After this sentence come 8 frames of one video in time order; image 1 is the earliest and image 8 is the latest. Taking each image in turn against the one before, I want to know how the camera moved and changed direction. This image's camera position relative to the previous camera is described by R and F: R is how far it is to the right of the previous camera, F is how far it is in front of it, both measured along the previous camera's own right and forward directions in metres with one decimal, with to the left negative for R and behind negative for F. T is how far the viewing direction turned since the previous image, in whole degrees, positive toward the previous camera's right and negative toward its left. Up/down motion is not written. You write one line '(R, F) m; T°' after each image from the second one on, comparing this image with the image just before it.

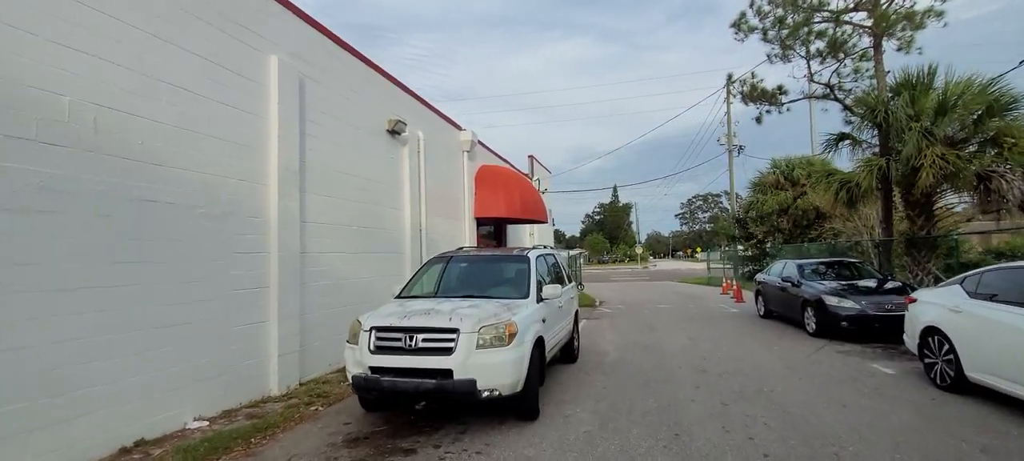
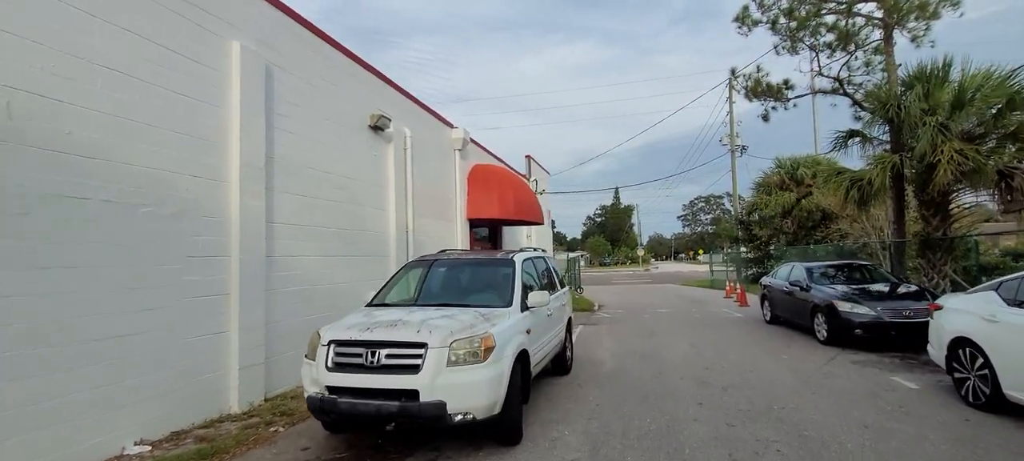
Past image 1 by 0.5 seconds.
(+0.2, +0.7) m; 0°
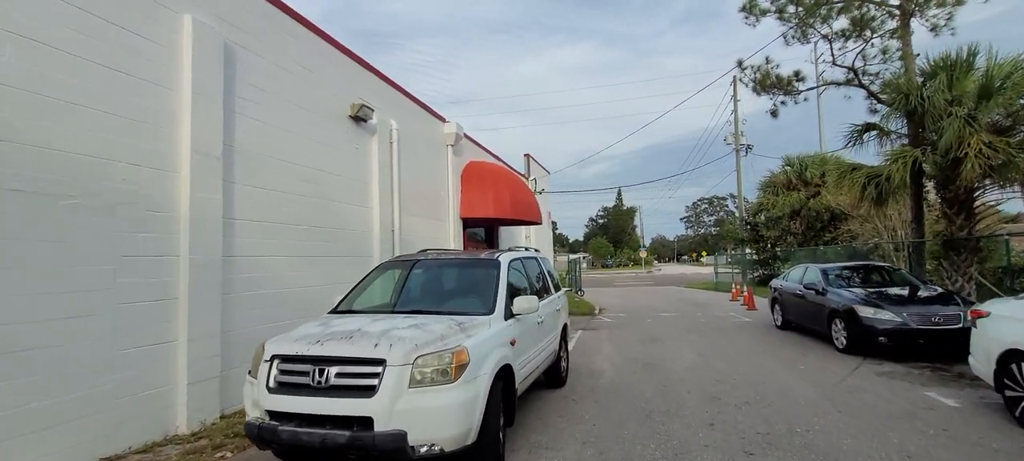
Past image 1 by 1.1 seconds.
(+0.2, +0.8) m; 0°
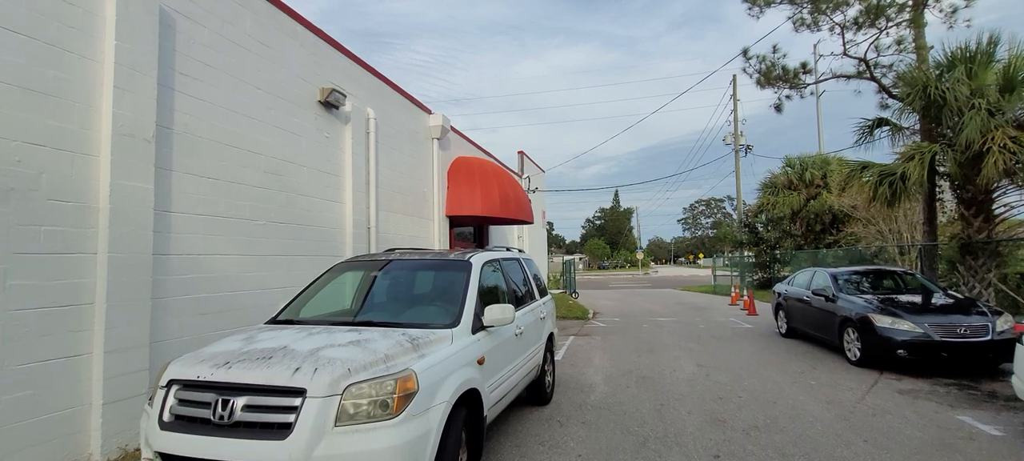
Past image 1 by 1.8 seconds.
(+0.2, +0.8) m; 0°
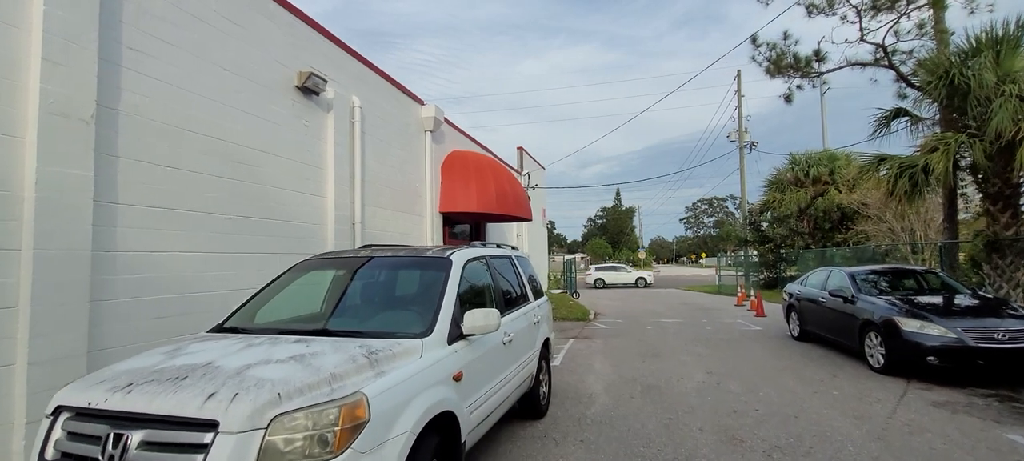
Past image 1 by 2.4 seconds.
(+0.1, +0.7) m; 0°
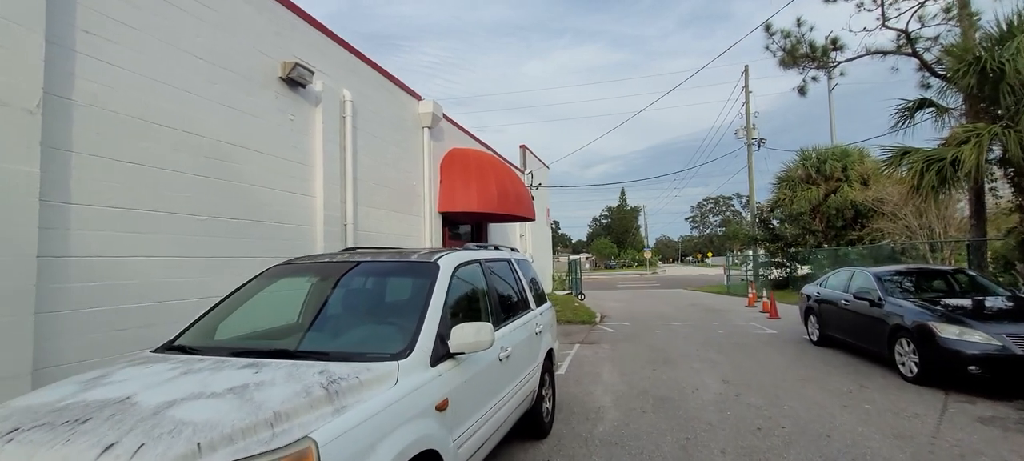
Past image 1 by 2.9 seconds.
(+0.1, +0.6) m; -1°
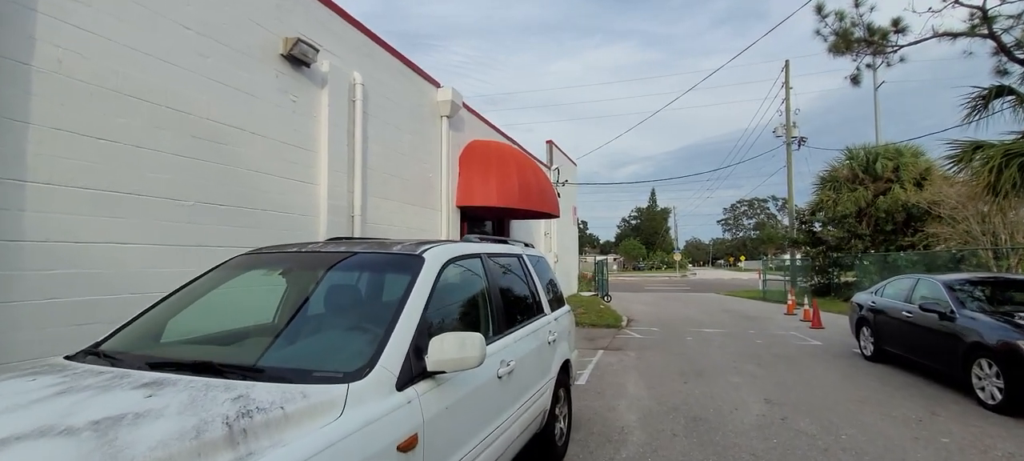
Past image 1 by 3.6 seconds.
(+0.2, +0.8) m; -3°
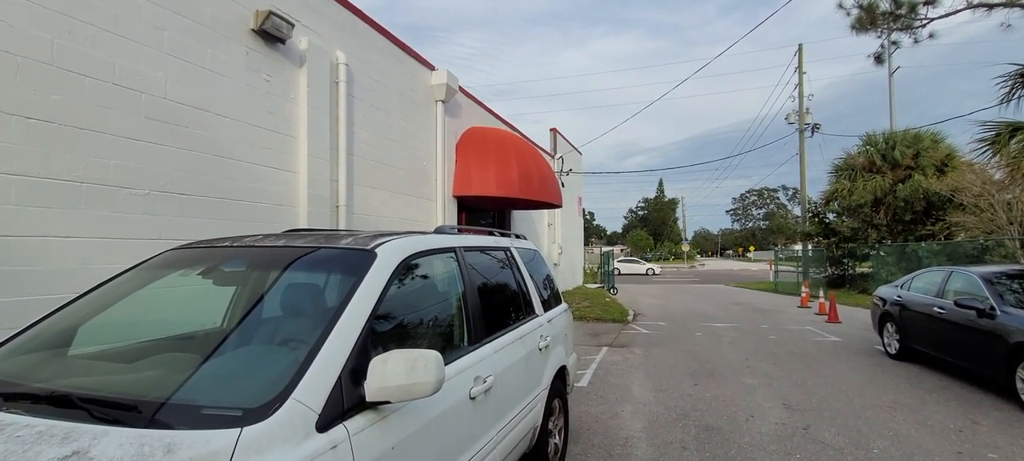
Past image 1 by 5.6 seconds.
(+0.2, +0.6) m; -1°
